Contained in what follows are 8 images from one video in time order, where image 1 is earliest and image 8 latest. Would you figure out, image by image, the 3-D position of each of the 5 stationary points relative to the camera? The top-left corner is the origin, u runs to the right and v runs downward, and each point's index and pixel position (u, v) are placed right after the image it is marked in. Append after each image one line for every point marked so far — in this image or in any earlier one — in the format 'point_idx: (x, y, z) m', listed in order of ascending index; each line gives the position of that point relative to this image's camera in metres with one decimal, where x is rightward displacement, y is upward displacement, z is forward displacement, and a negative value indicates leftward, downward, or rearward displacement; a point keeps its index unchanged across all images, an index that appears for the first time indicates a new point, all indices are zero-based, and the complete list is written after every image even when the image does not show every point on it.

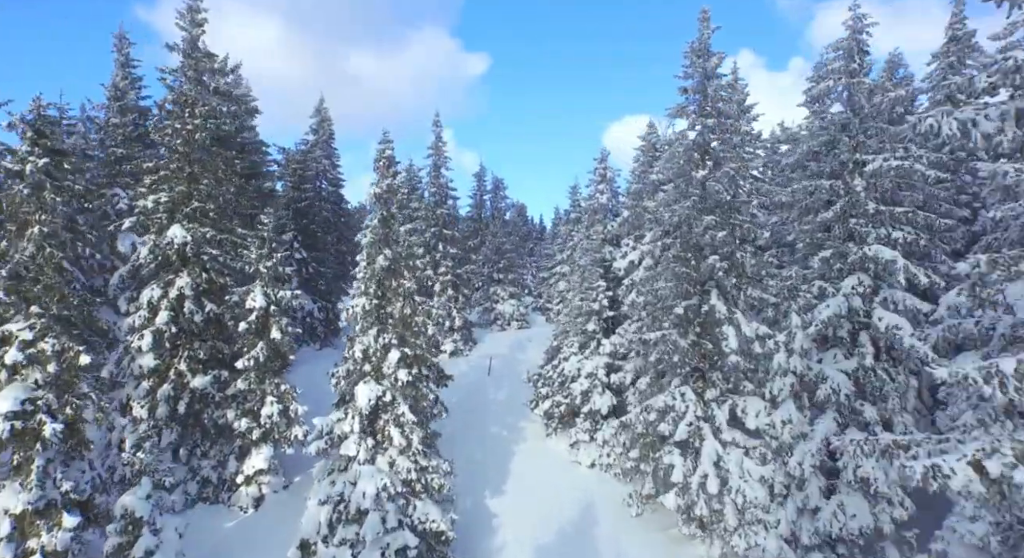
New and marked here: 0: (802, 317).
0: (+7.7, -1.0, +19.2) m
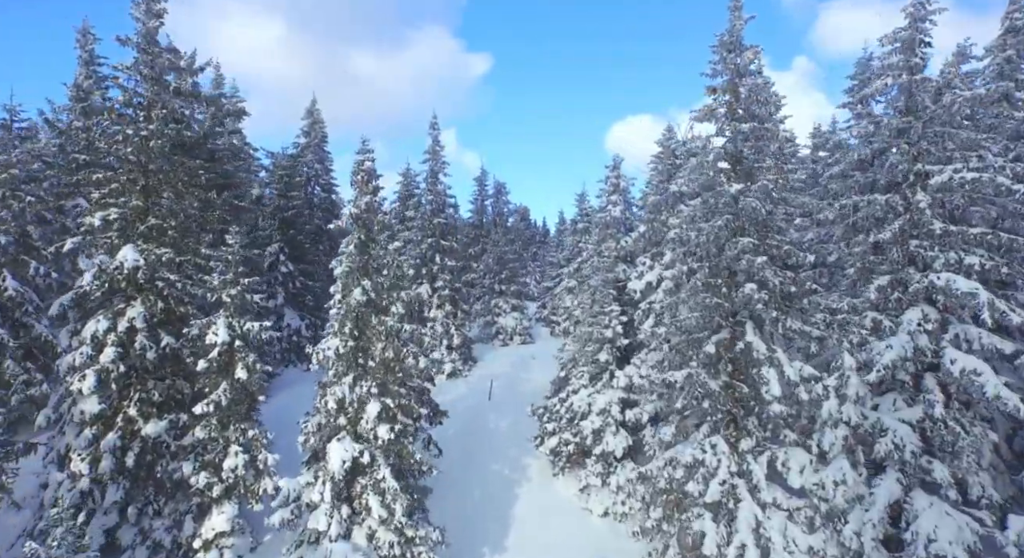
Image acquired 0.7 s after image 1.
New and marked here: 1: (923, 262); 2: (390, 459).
0: (+7.7, -1.8, +16.3) m
1: (+9.3, +0.4, +16.4) m
2: (-2.5, -3.8, +15.1) m
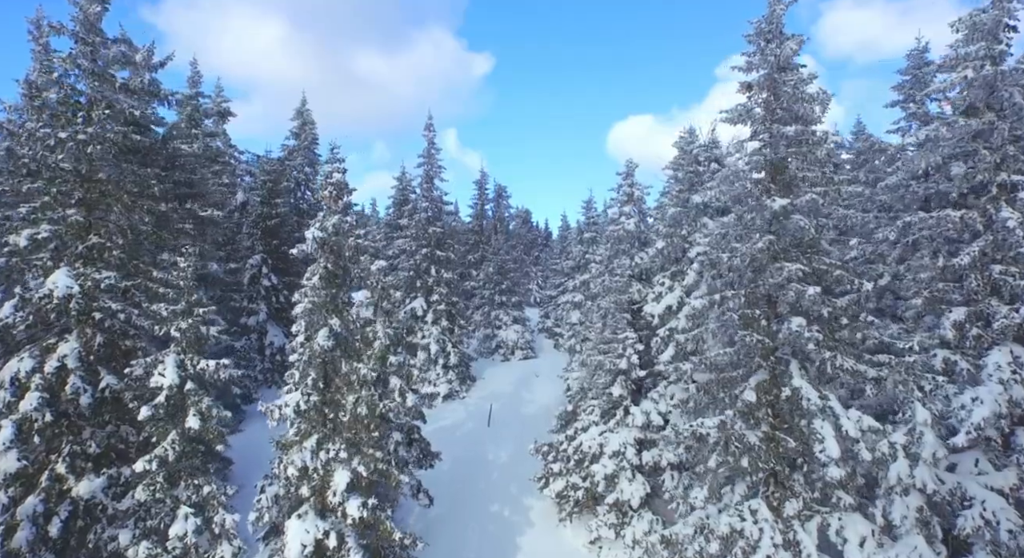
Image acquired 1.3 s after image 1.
0: (+7.8, -2.4, +13.5) m
1: (+9.3, -0.3, +13.6) m
2: (-2.5, -4.4, +12.4) m
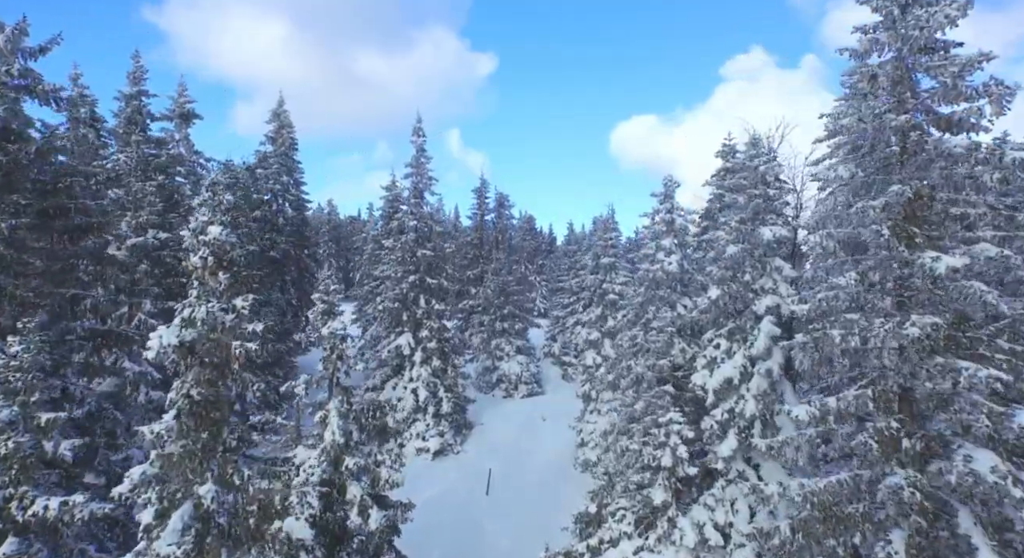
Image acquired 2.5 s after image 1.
0: (+7.8, -3.7, +8.0) m
1: (+9.4, -1.6, +8.1) m
2: (-2.5, -5.7, +6.9) m
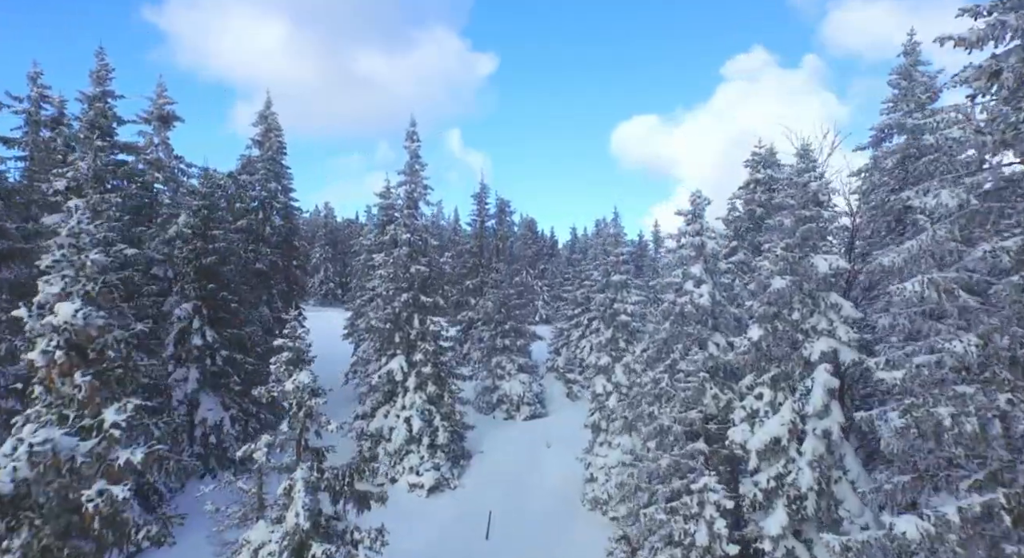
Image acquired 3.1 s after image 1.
0: (+7.9, -4.4, +5.5) m
1: (+9.4, -2.3, +5.6) m
2: (-2.4, -6.4, +4.3) m
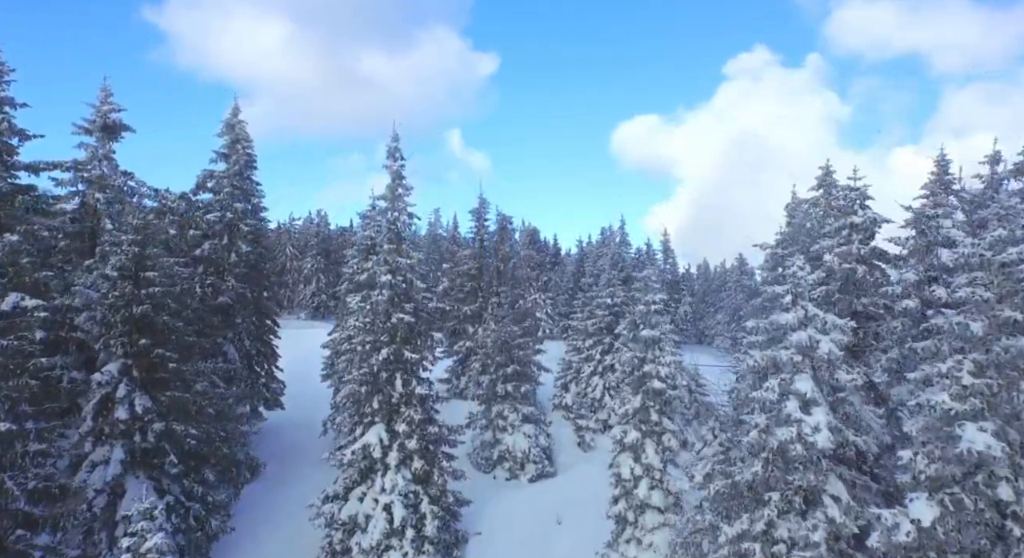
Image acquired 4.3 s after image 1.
0: (+8.0, -6.0, +0.1) m
1: (+9.6, -3.9, +0.2) m
2: (-2.3, -8.1, -1.0) m
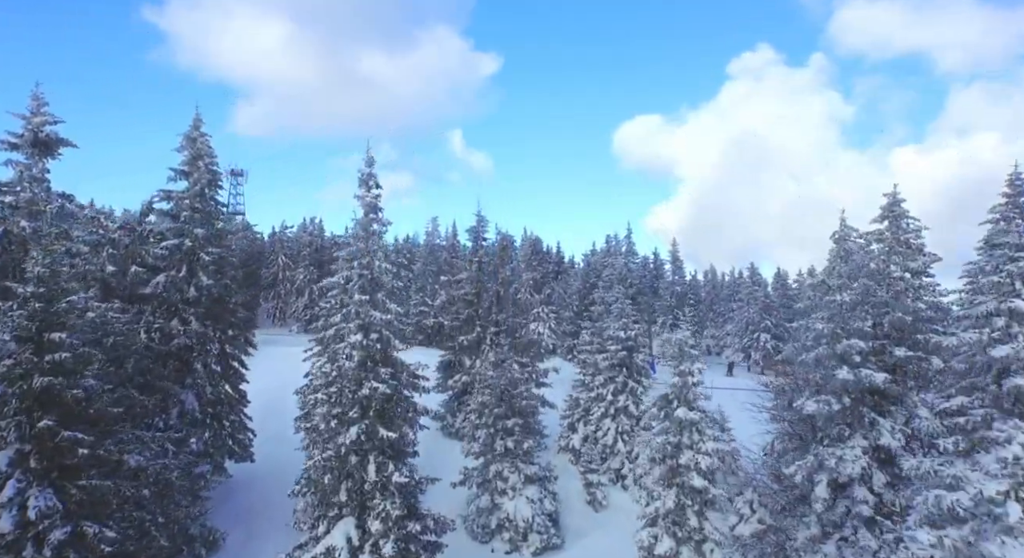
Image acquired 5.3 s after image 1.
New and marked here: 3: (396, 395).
0: (+8.0, -7.6, -4.5) m
1: (+9.5, -5.4, -4.4) m
2: (-2.3, -9.6, -5.6) m
3: (-3.2, -3.1, +19.6) m
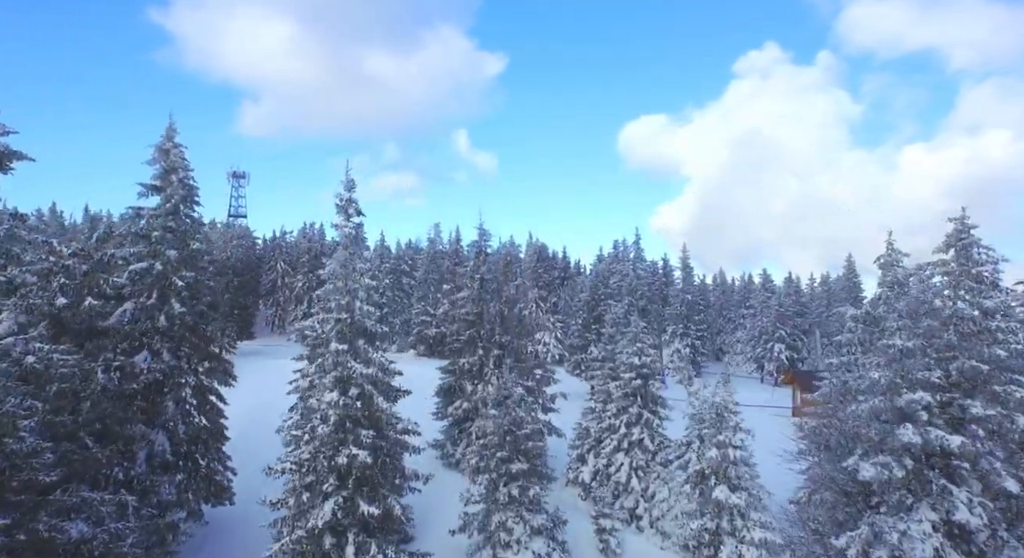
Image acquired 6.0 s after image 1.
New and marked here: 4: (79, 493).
0: (+7.9, -8.6, -7.6) m
1: (+9.5, -6.5, -7.5) m
2: (-2.4, -10.6, -8.6) m
3: (-3.1, -4.1, +16.6) m
4: (-11.1, -5.6, +18.6) m
